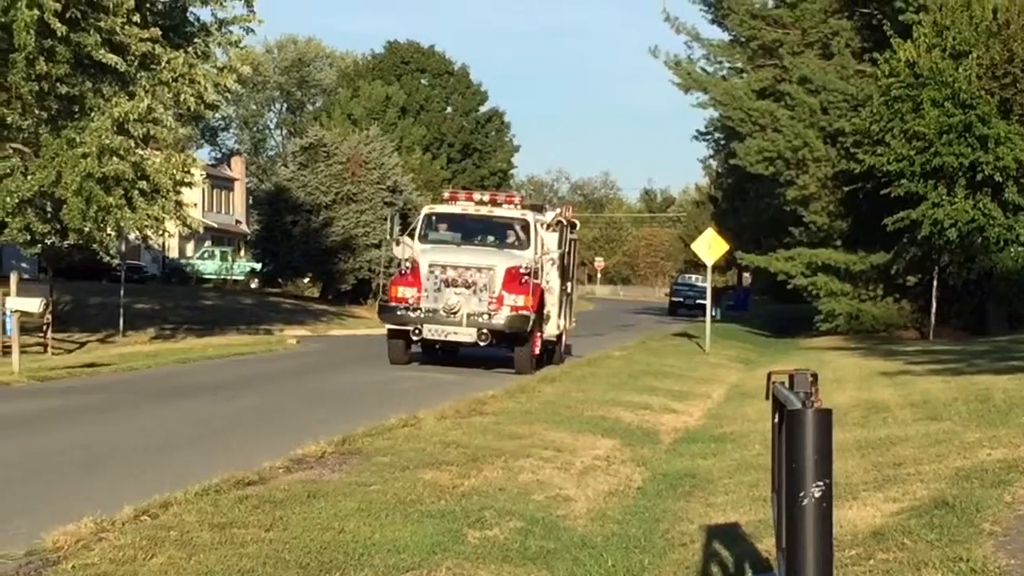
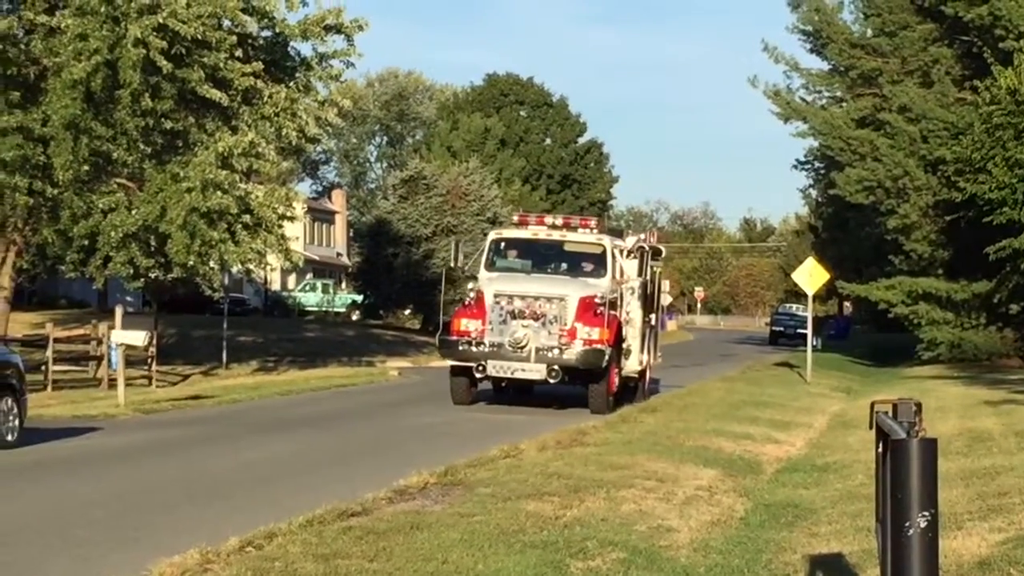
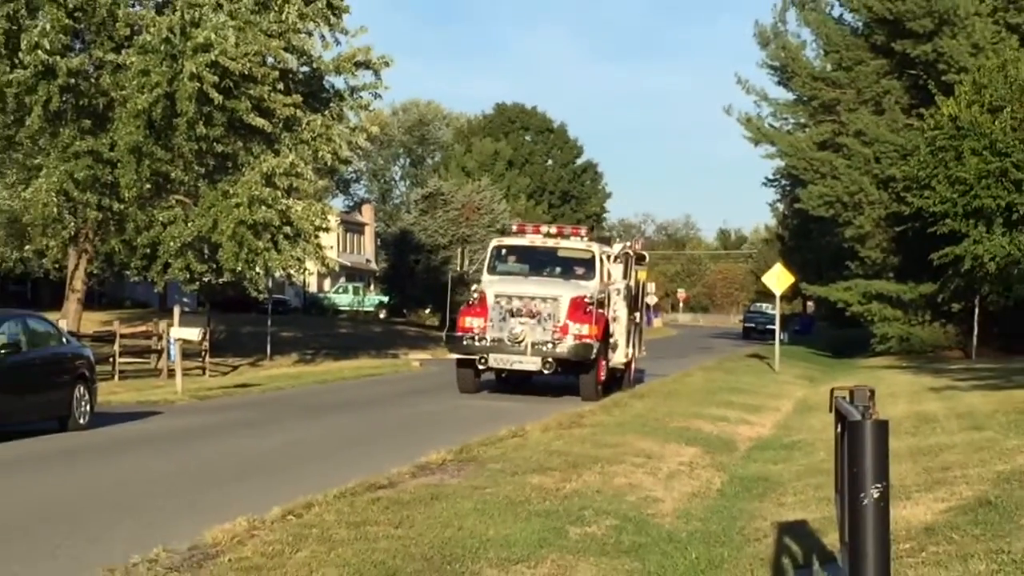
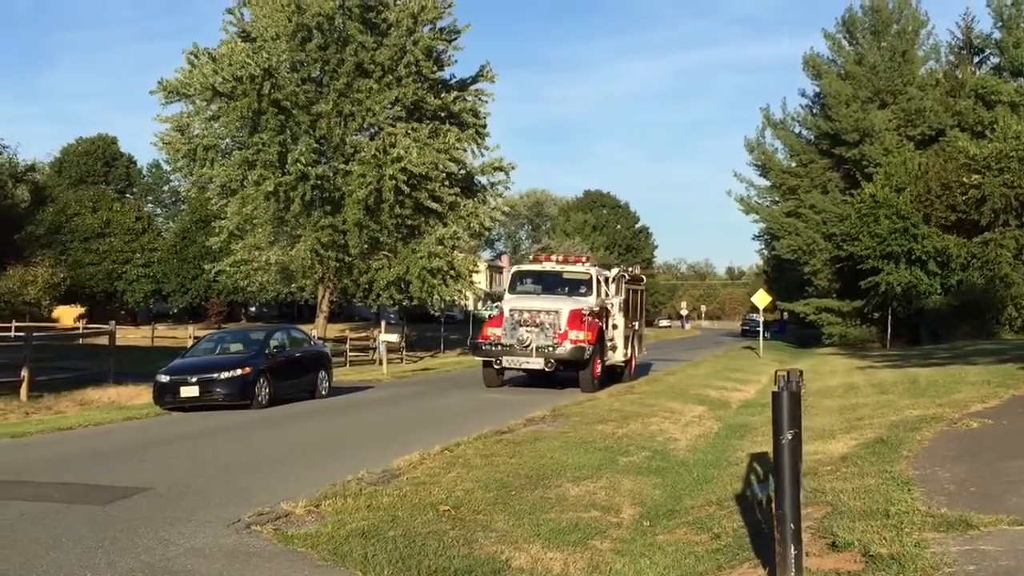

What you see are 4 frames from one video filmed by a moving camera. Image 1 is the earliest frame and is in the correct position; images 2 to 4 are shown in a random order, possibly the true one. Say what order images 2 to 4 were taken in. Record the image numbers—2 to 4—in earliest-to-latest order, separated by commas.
2, 3, 4
